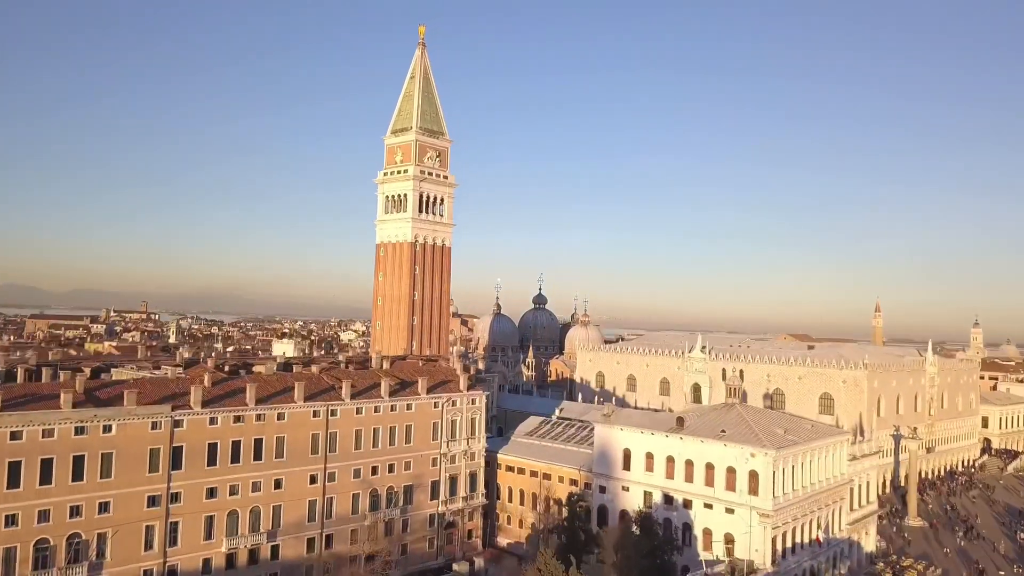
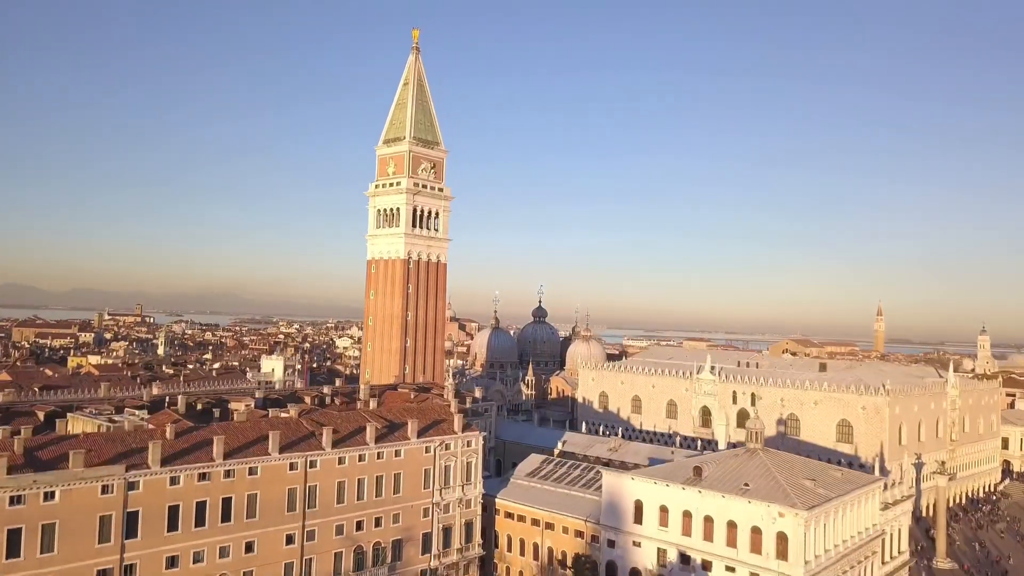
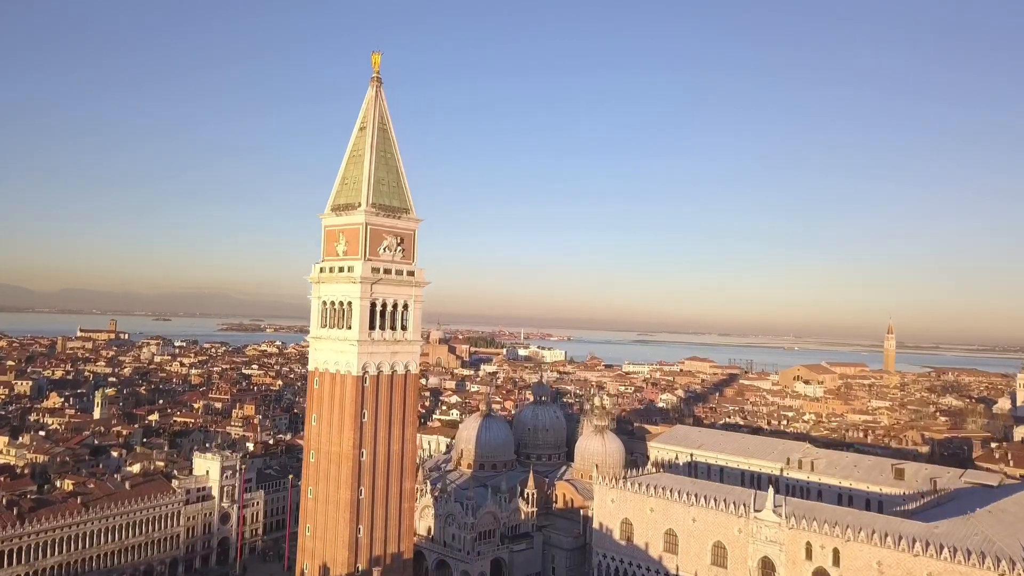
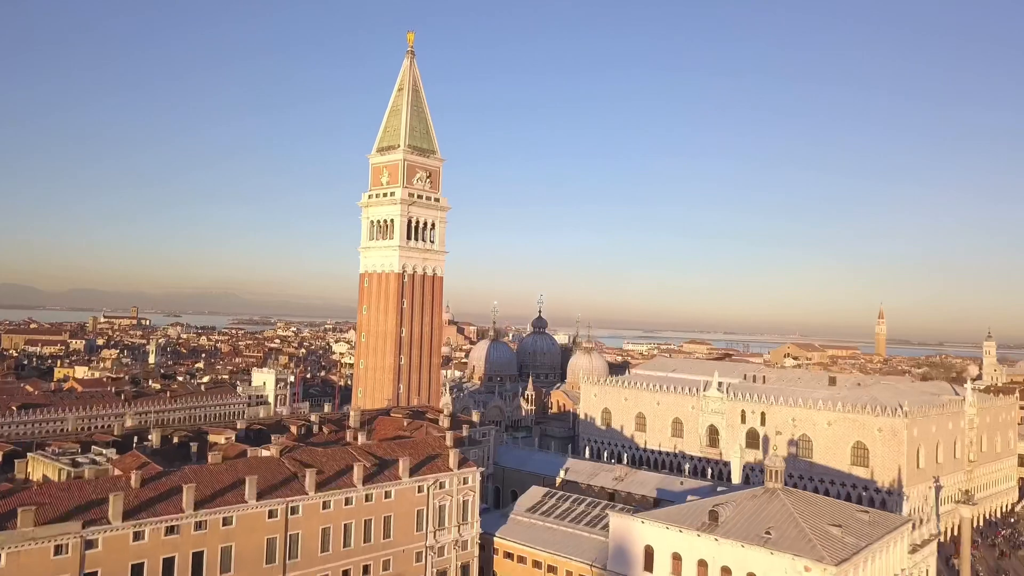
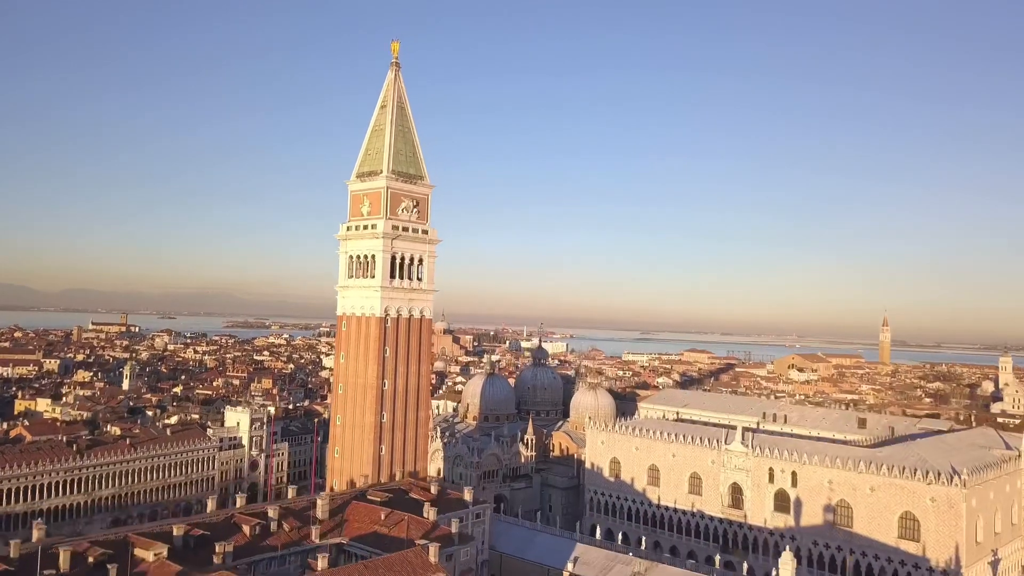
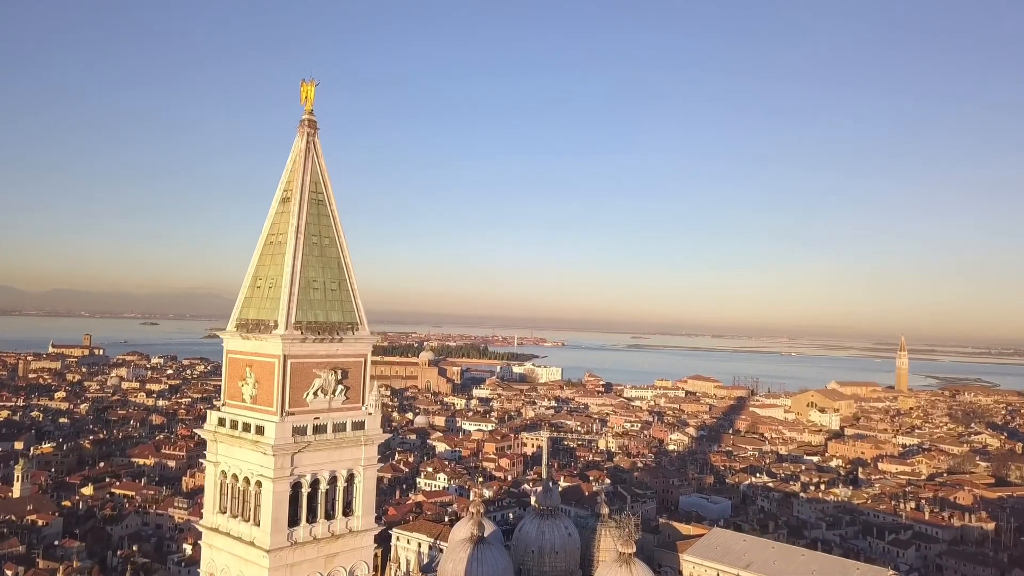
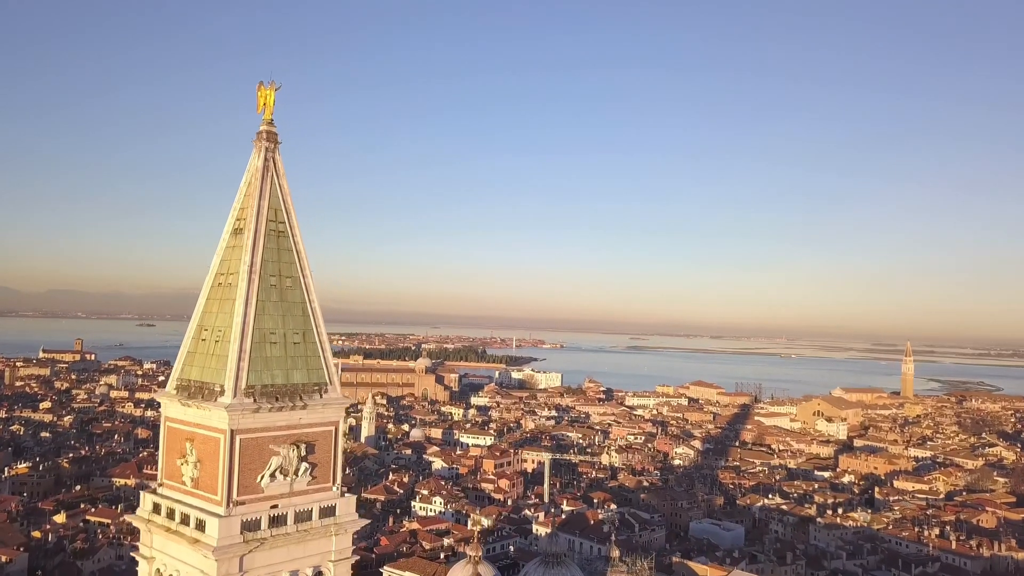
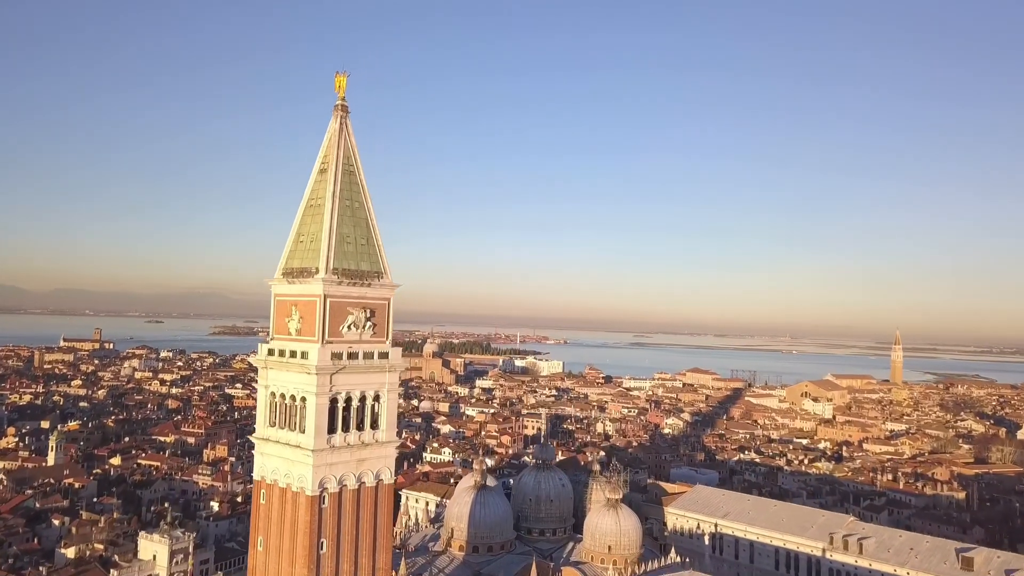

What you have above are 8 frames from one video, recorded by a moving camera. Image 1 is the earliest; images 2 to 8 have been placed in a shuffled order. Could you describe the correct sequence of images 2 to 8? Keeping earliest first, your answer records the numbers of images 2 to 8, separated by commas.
2, 4, 5, 3, 8, 6, 7
